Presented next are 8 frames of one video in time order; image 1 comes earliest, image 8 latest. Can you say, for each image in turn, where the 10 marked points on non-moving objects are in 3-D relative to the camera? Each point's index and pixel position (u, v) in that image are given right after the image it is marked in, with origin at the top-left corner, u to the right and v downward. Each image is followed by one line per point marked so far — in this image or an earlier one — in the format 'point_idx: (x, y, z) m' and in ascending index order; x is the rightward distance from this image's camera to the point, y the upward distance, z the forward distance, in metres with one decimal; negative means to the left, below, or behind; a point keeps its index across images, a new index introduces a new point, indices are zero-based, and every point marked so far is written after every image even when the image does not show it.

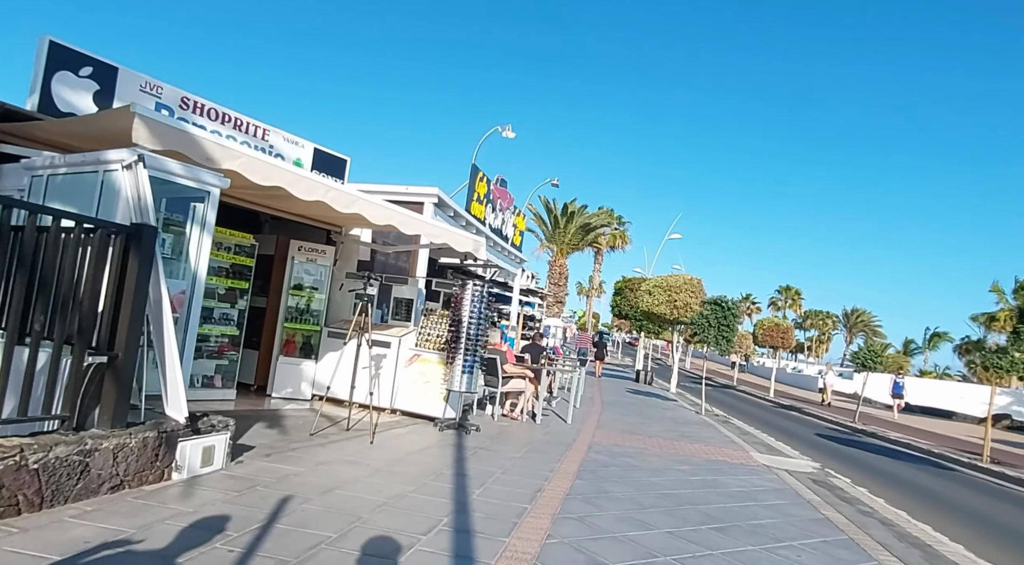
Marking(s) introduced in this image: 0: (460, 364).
0: (-0.7, -1.0, +8.5) m
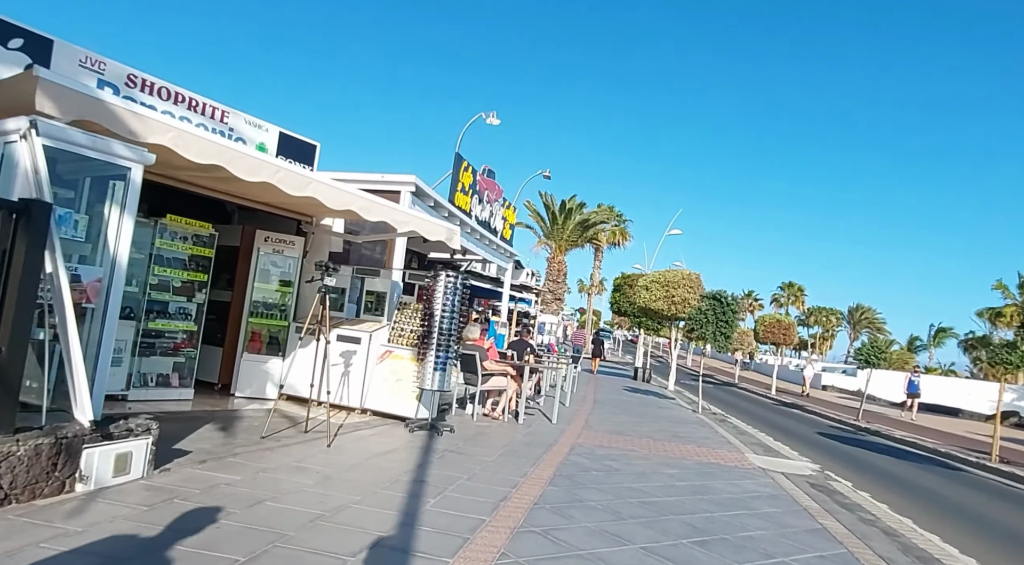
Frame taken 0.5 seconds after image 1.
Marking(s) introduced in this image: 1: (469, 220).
0: (-1.0, -0.9, +7.9) m
1: (-0.9, +1.2, +13.3) m
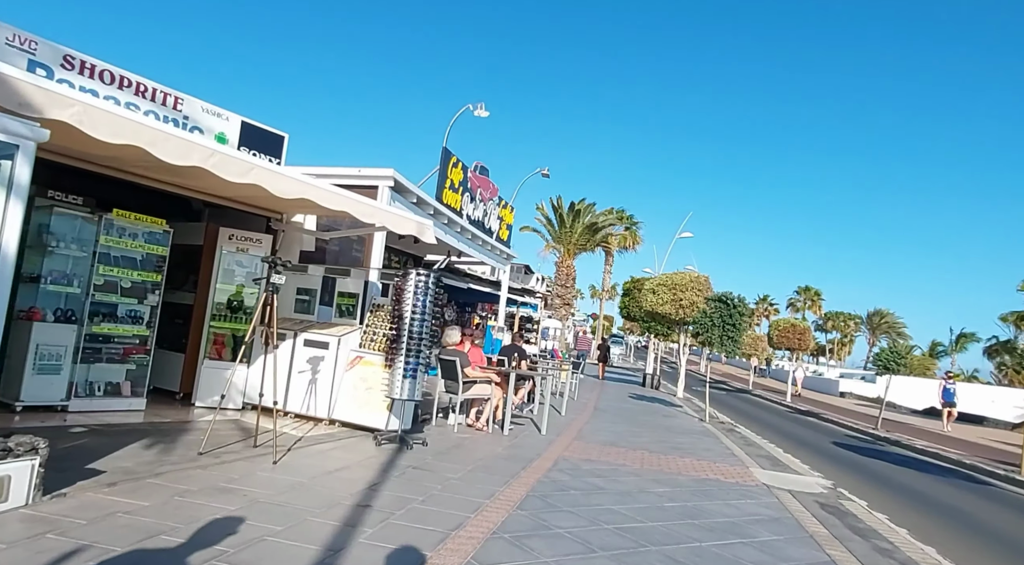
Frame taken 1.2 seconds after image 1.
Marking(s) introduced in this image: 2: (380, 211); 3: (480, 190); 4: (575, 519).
0: (-1.2, -0.9, +7.2) m
1: (-1.0, +1.2, +12.6) m
2: (-1.4, +0.8, +6.9) m
3: (-0.7, +2.0, +14.1) m
4: (+0.5, -1.8, +5.2) m
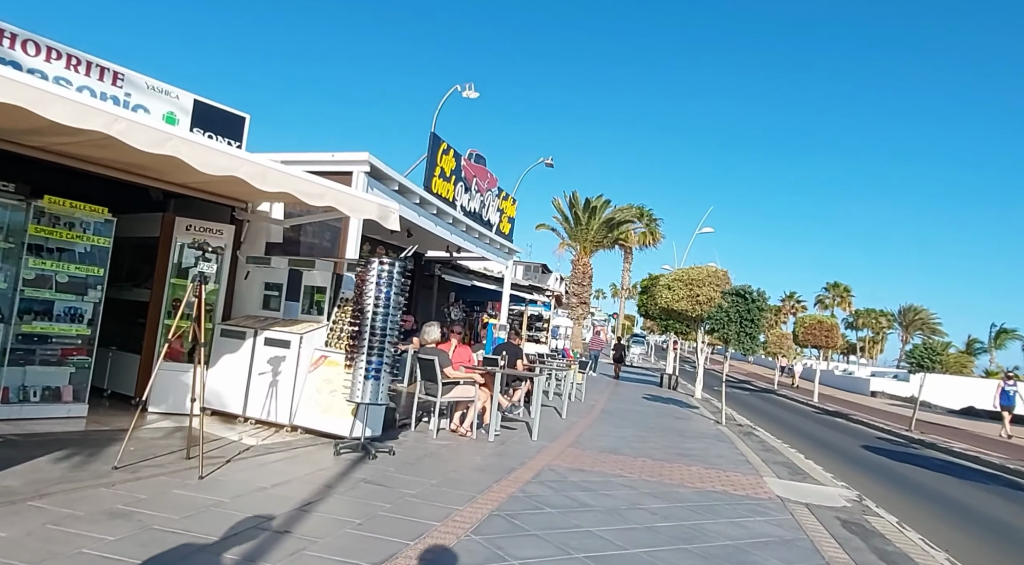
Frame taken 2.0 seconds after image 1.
0: (-1.4, -0.8, +6.5) m
1: (-1.1, +1.3, +11.8) m
2: (-1.6, +0.8, +6.2) m
3: (-0.7, +2.1, +13.3) m
4: (+0.2, -1.7, +4.3) m
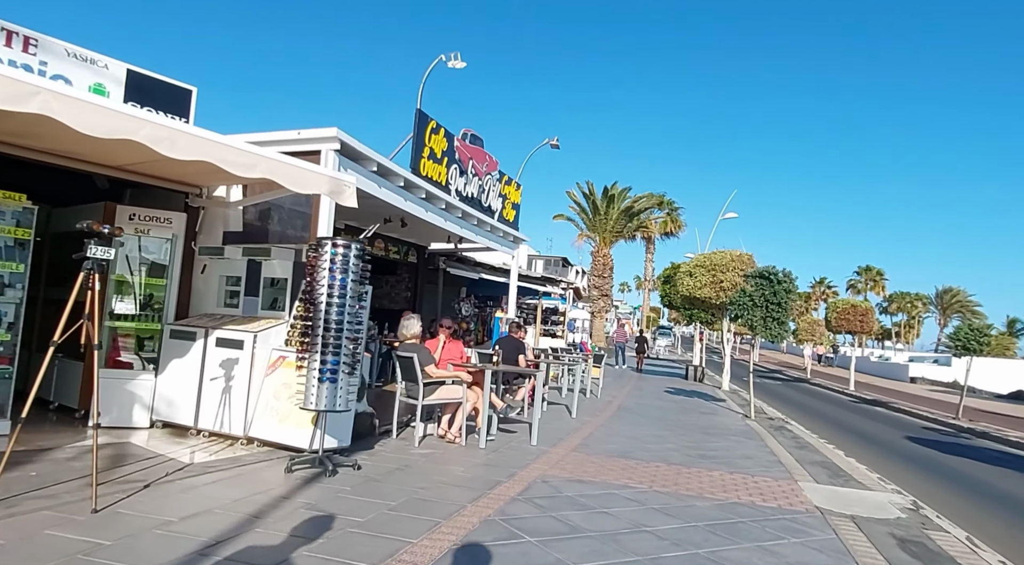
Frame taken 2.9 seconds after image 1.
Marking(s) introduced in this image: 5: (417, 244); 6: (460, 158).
0: (-1.6, -0.7, +5.5) m
1: (-1.2, +1.4, +10.8) m
2: (-1.9, +1.0, +5.2) m
3: (-0.7, +2.2, +12.3) m
4: (0.0, -1.5, +3.3) m
5: (-2.4, +1.0, +16.5) m
6: (-0.9, +2.2, +11.8) m
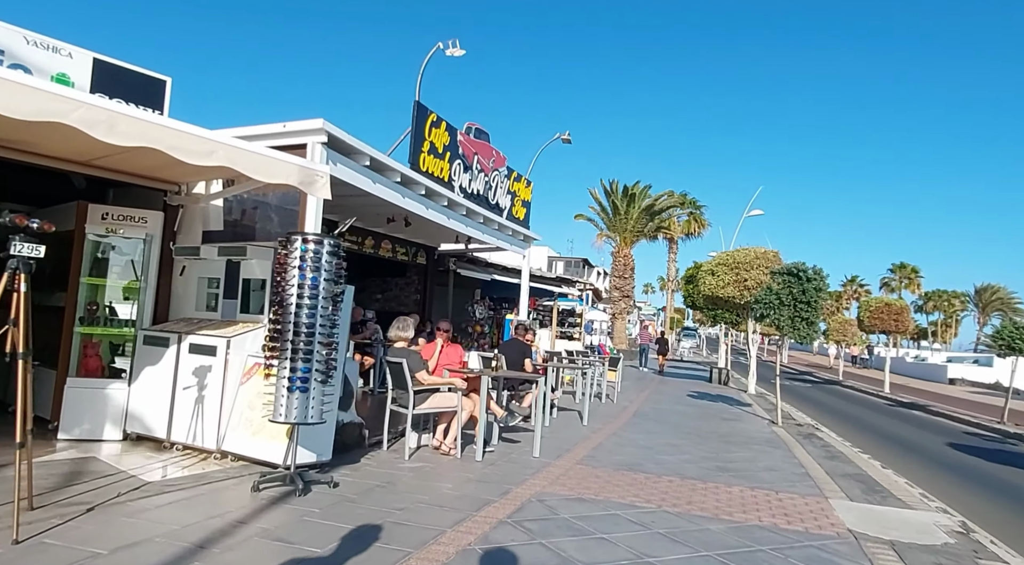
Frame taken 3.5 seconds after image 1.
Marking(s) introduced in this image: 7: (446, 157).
0: (-1.7, -0.7, +5.0) m
1: (-1.1, +1.4, +10.3) m
2: (-2.0, +1.0, +4.7) m
3: (-0.6, +2.2, +11.8) m
4: (-0.2, -1.5, +2.8) m
5: (-2.1, +0.9, +16.1) m
6: (-0.8, +2.2, +11.3) m
7: (-1.0, +2.0, +10.7) m
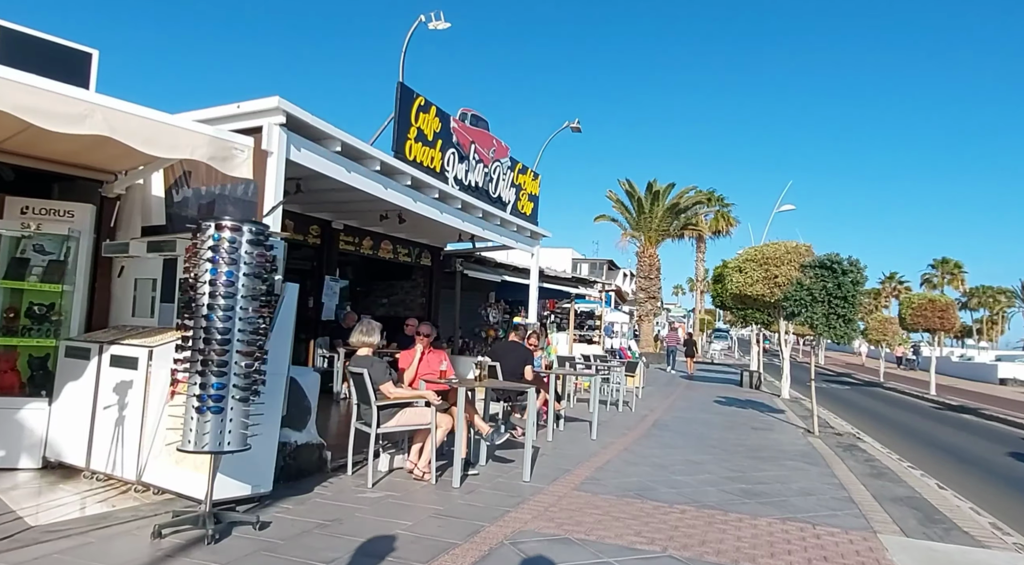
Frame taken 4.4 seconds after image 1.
0: (-1.9, -0.7, +4.1) m
1: (-1.1, +1.4, +9.4) m
2: (-2.3, +1.0, +3.8) m
3: (-0.6, +2.2, +10.8) m
4: (-0.5, -1.4, +1.8) m
5: (-1.9, +0.8, +15.2) m
6: (-0.8, +2.2, +10.3) m
7: (-1.1, +2.0, +9.7) m
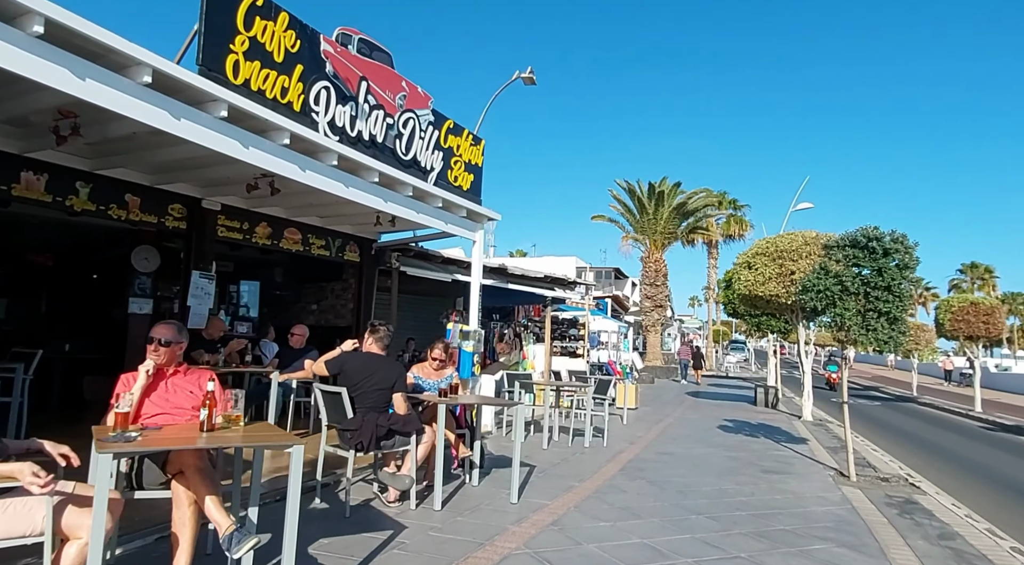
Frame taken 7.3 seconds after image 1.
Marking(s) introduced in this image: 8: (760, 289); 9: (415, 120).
0: (-3.1, -0.4, +1.0) m
1: (-2.2, +1.6, +6.4) m
2: (-3.5, +1.2, +0.8) m
3: (-1.7, +2.3, +7.8) m
4: (-1.8, -1.1, -1.3) m
5: (-2.8, +0.8, +12.1) m
6: (-1.9, +2.3, +7.3) m
7: (-2.2, +2.1, +6.7) m
8: (+5.2, -0.1, +14.1) m
9: (-1.2, +2.2, +8.9) m
